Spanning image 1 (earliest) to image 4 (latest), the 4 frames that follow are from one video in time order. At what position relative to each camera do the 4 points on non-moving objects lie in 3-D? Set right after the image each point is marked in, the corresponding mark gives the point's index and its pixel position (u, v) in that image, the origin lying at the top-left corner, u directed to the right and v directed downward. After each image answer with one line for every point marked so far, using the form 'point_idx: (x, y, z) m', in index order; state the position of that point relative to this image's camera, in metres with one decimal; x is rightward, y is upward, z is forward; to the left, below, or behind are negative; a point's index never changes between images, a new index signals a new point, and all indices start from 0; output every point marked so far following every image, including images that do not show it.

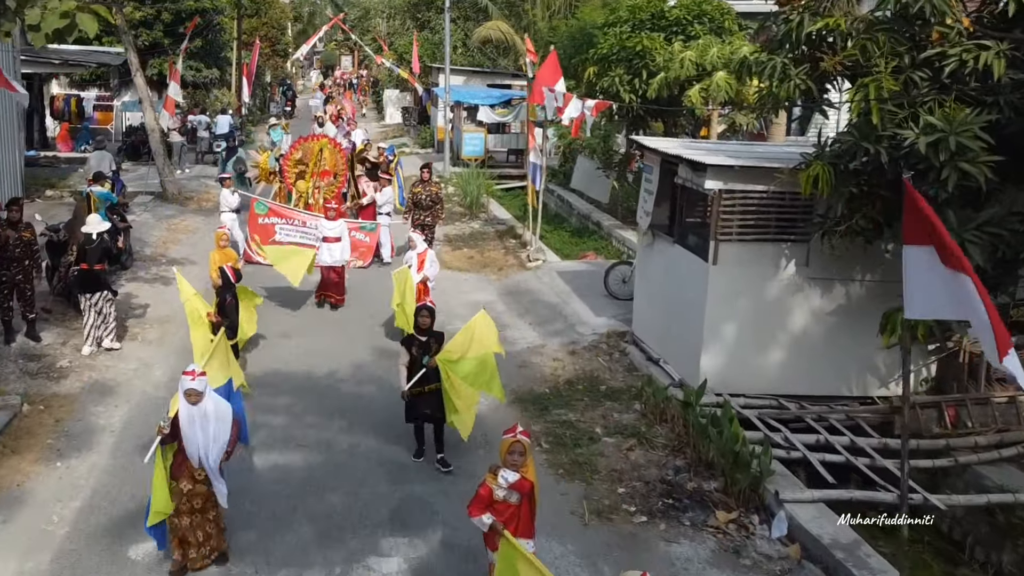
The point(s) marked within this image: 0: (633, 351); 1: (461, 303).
0: (+0.9, -0.5, +10.1) m
1: (-0.4, -0.1, +12.1) m
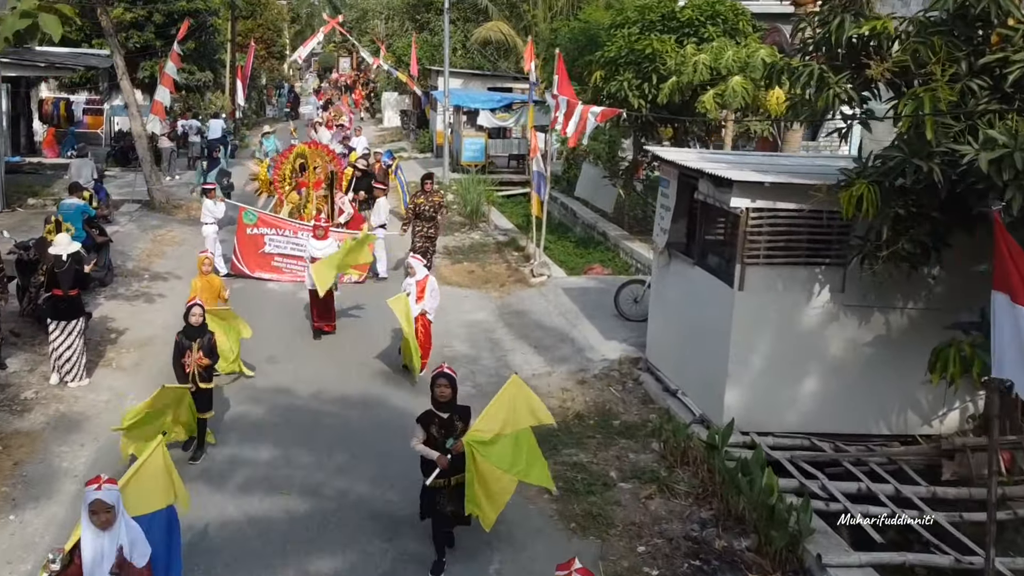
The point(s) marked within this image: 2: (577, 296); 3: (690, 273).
0: (+0.9, -0.6, +9.3) m
1: (-0.4, -0.3, +11.4) m
2: (+0.5, -0.1, +12.1) m
3: (+1.1, +0.1, +8.7) m
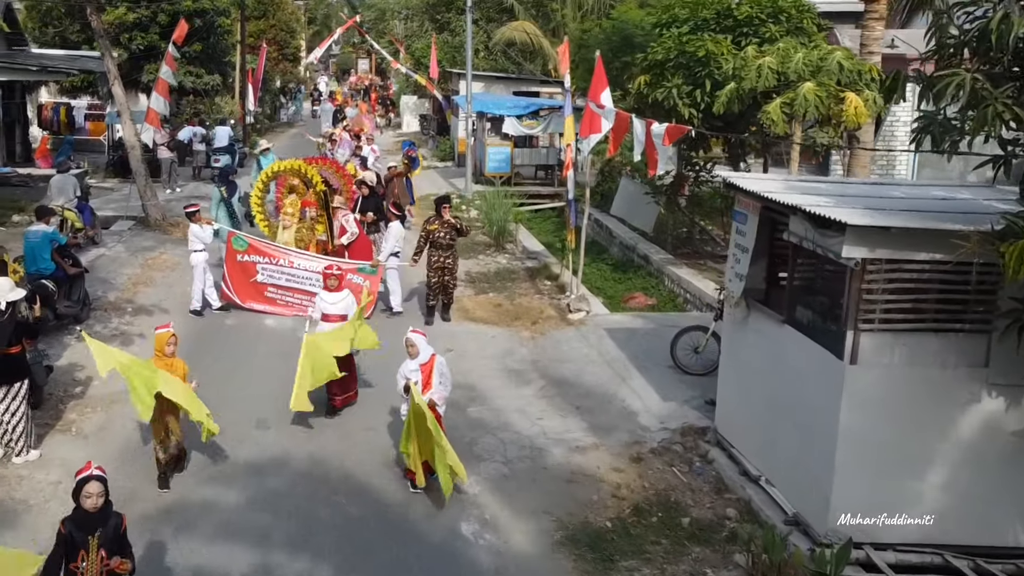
0: (+1.1, -0.9, +7.5) m
1: (-0.2, -0.6, +9.6) m
2: (+0.8, -0.4, +10.3) m
3: (+1.3, -0.2, +7.0) m
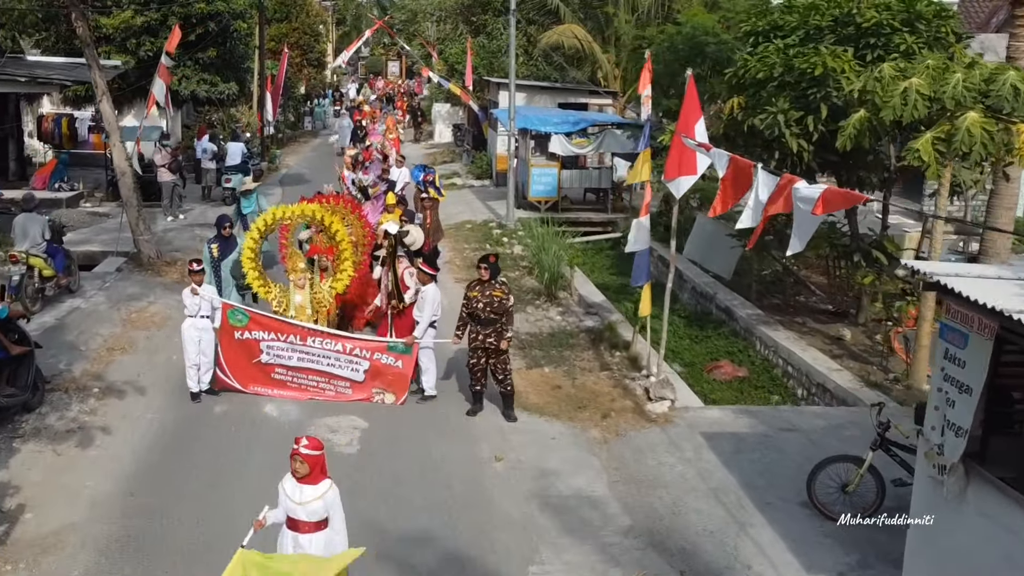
0: (+1.4, -1.4, +5.0) m
1: (+0.2, -1.1, +7.2) m
2: (+1.2, -0.9, +7.8) m
3: (+1.6, -0.7, +4.5) m
